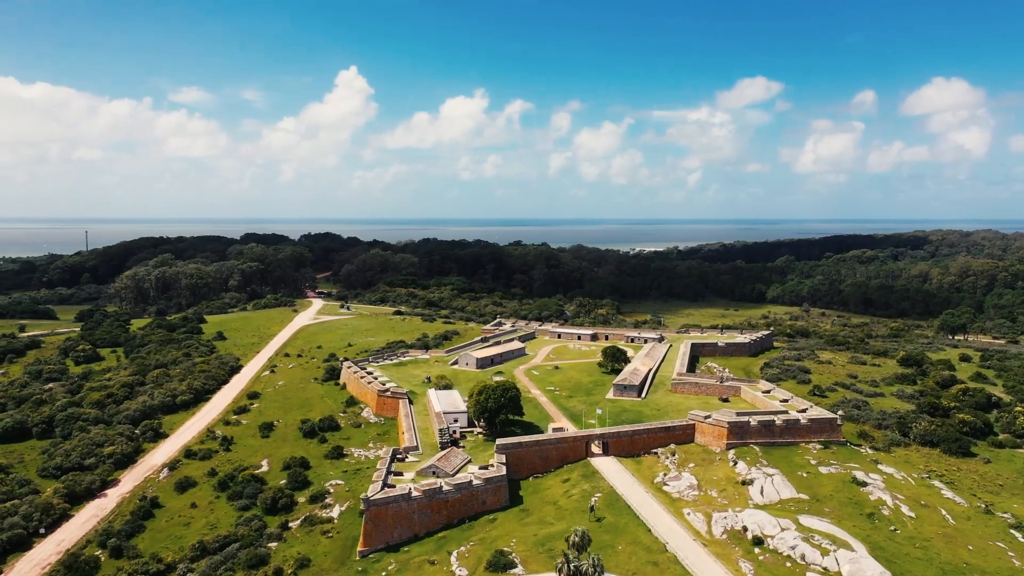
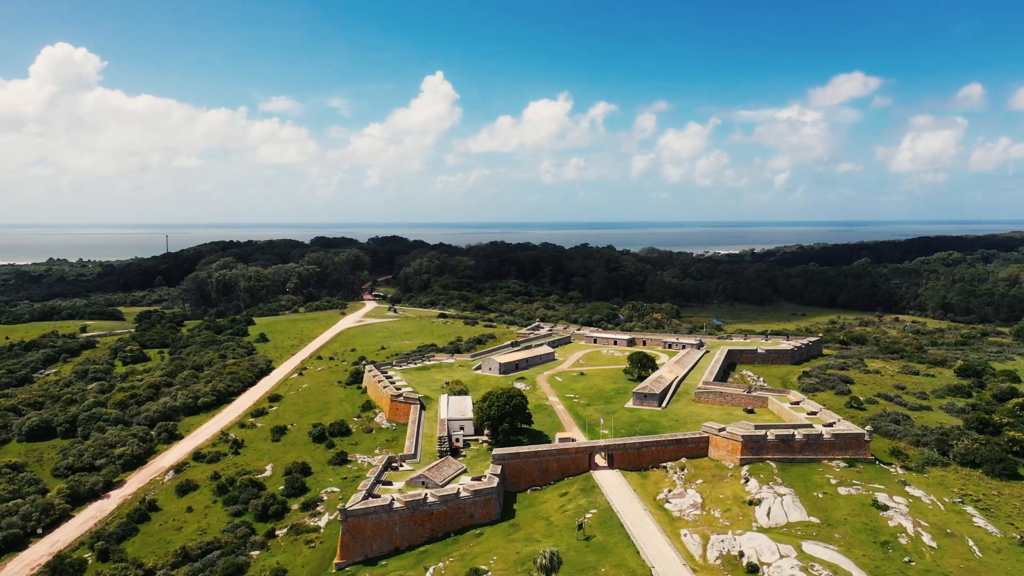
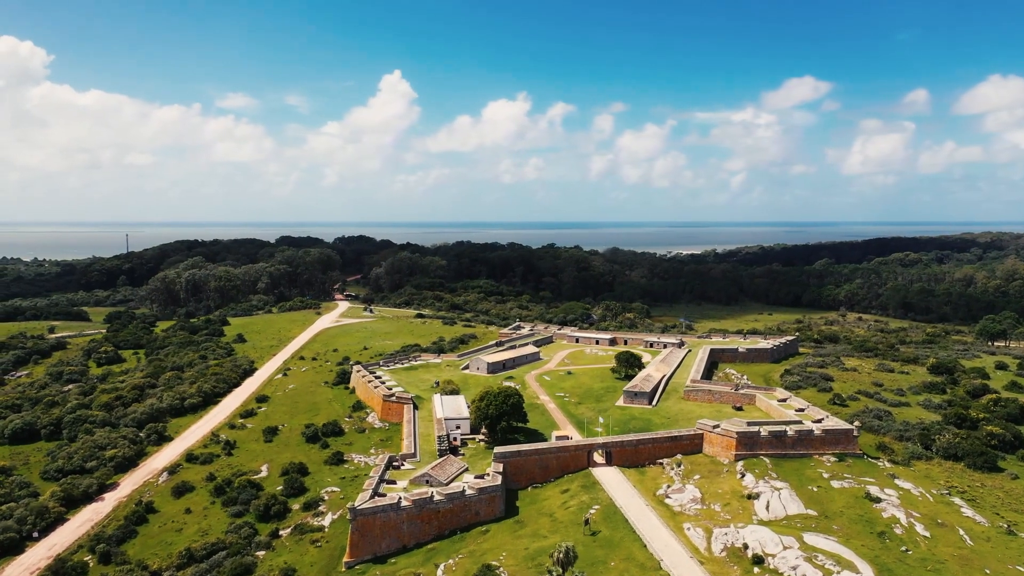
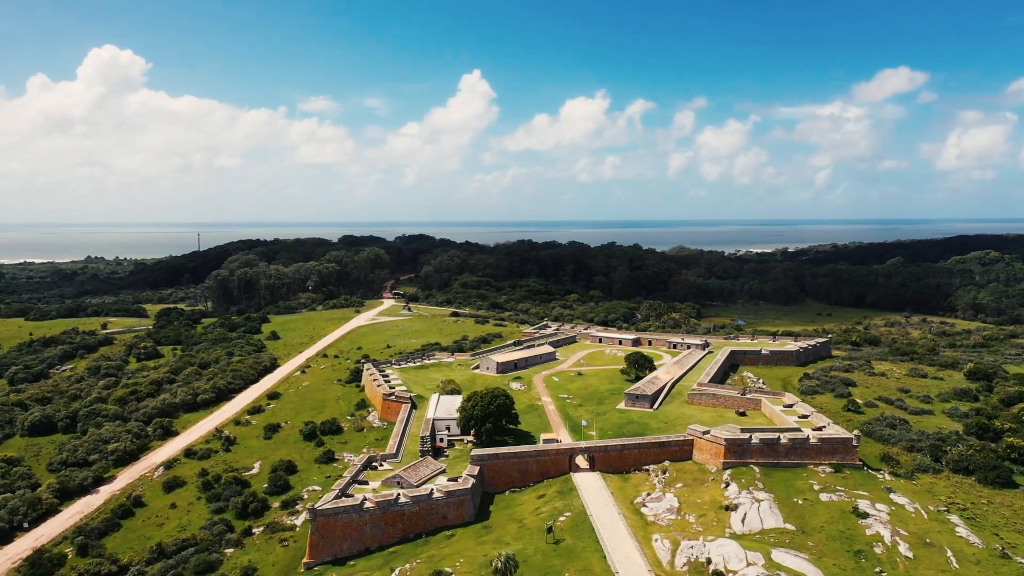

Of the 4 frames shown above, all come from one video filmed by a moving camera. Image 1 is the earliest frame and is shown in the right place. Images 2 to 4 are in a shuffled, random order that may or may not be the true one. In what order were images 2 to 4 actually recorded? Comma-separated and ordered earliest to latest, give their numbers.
3, 2, 4
